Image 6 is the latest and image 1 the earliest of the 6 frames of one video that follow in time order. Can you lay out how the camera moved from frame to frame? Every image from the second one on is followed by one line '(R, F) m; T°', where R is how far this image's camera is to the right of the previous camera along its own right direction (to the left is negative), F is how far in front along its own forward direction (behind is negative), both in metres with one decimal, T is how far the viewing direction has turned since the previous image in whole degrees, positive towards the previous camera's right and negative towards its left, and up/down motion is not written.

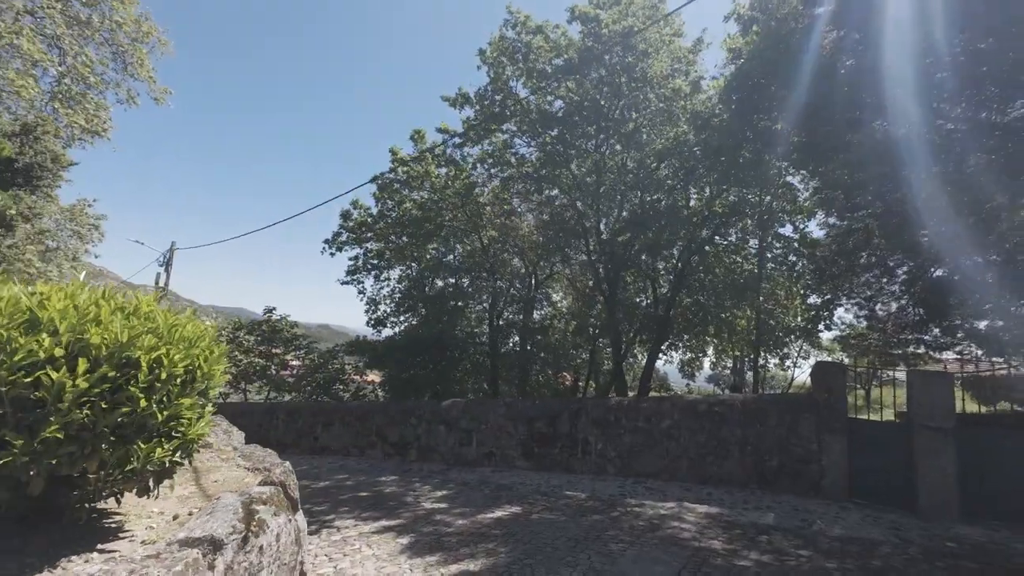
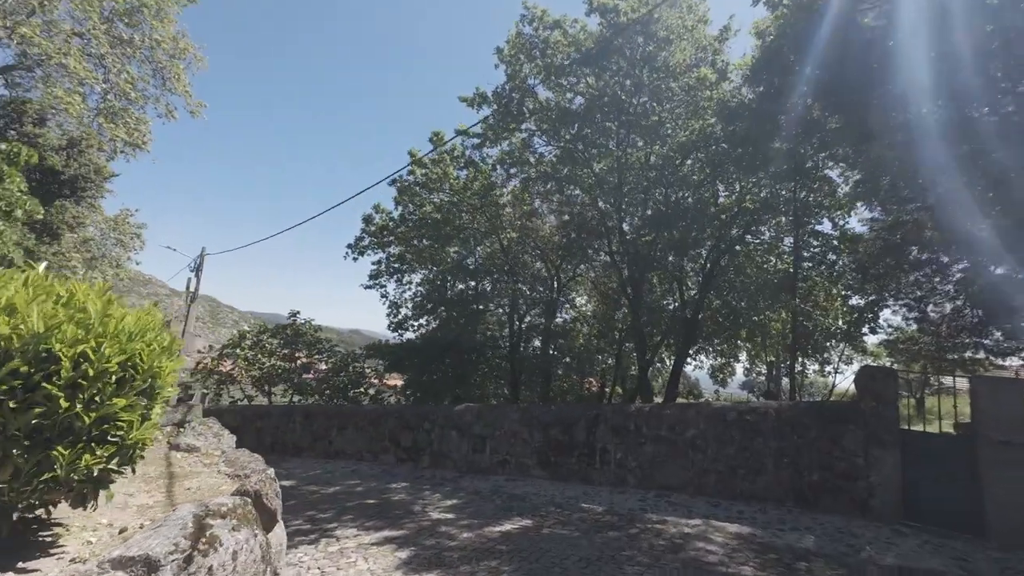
(+0.2, +0.3) m; -4°
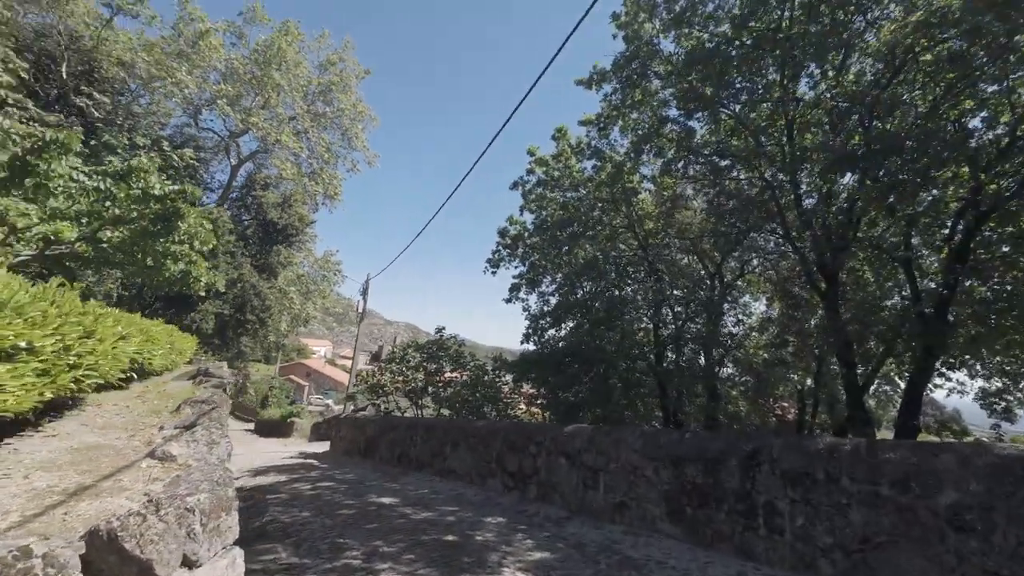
(+0.6, +1.4) m; -22°
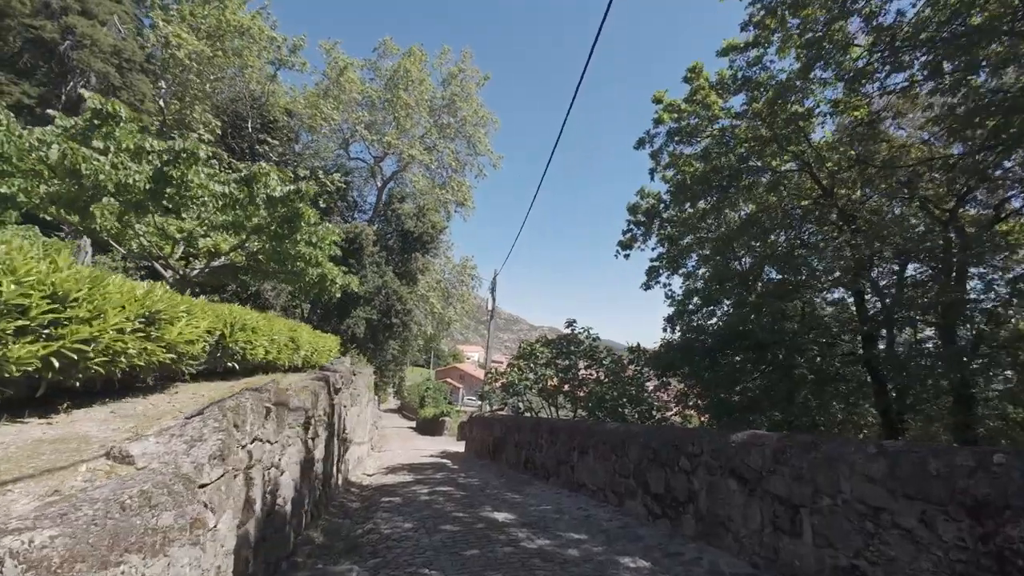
(+0.1, +1.3) m; -19°
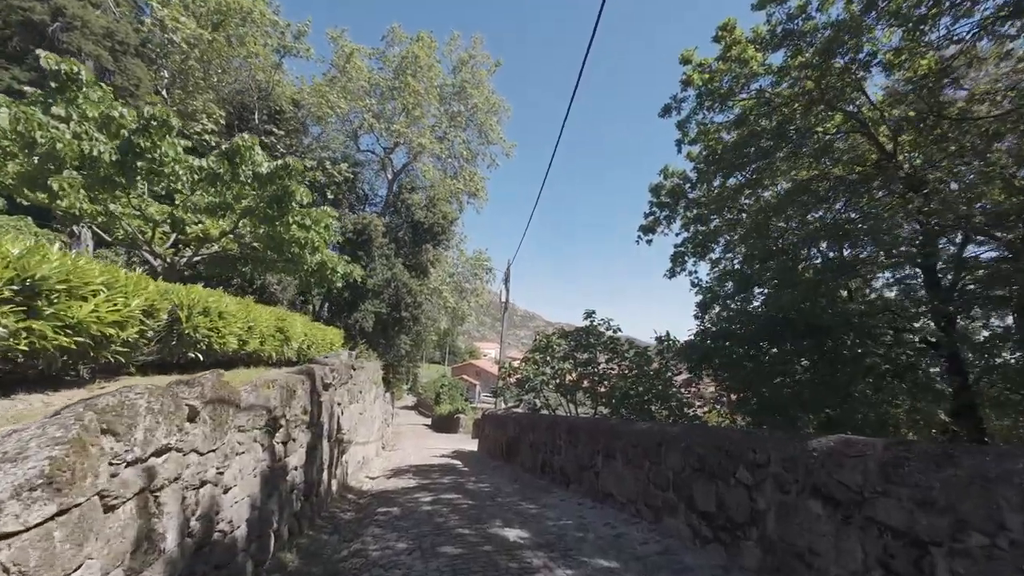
(0.0, +0.8) m; -2°
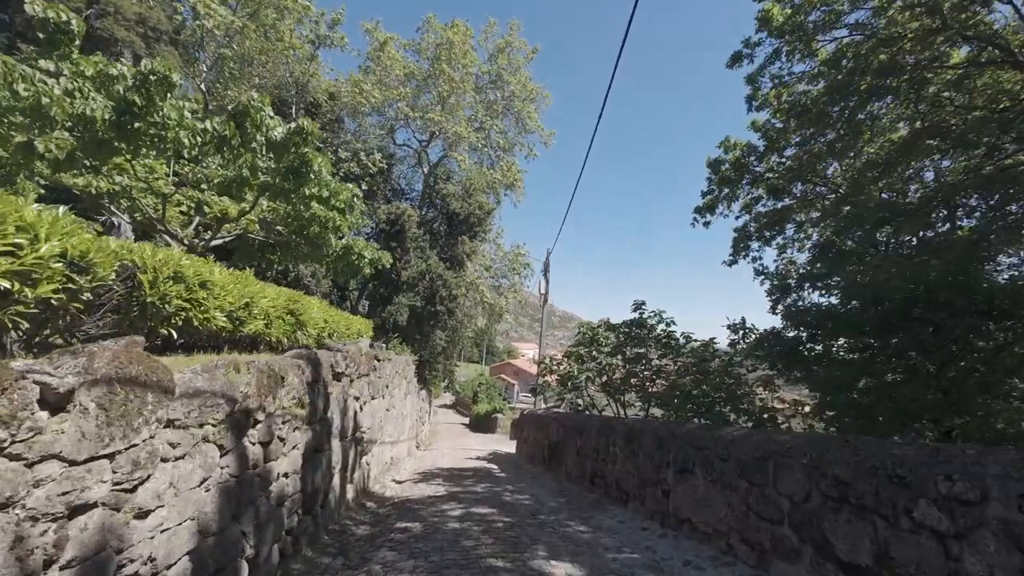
(-0.1, +1.0) m; -5°
